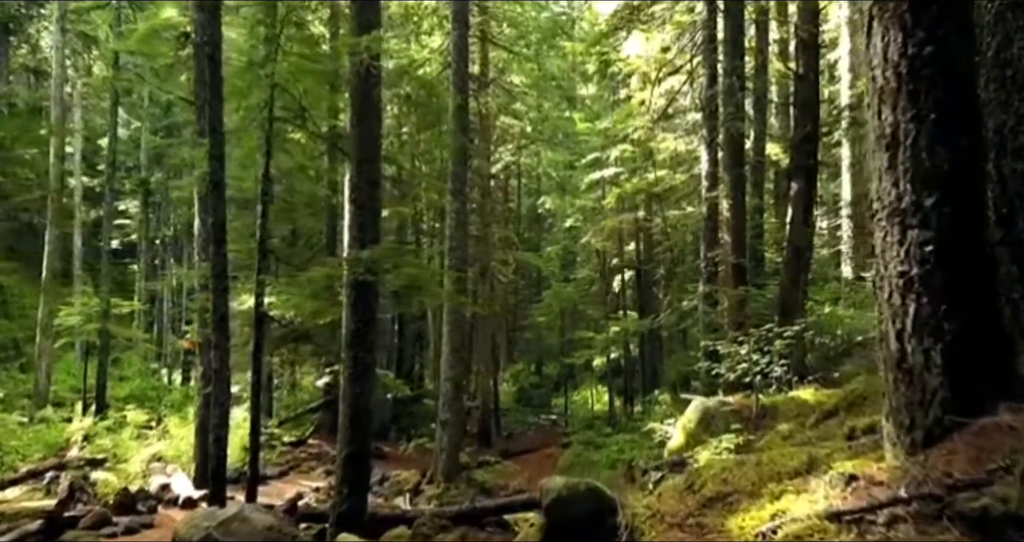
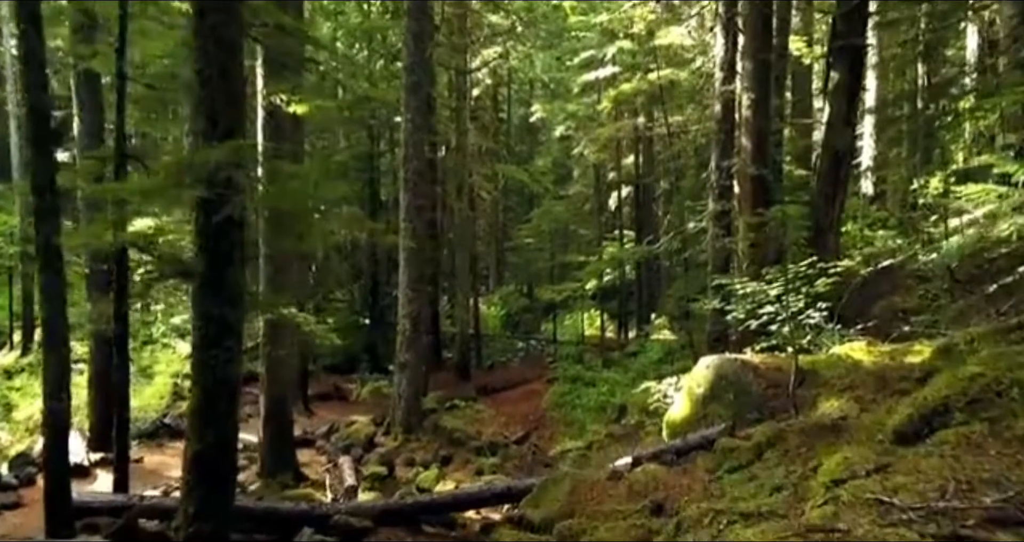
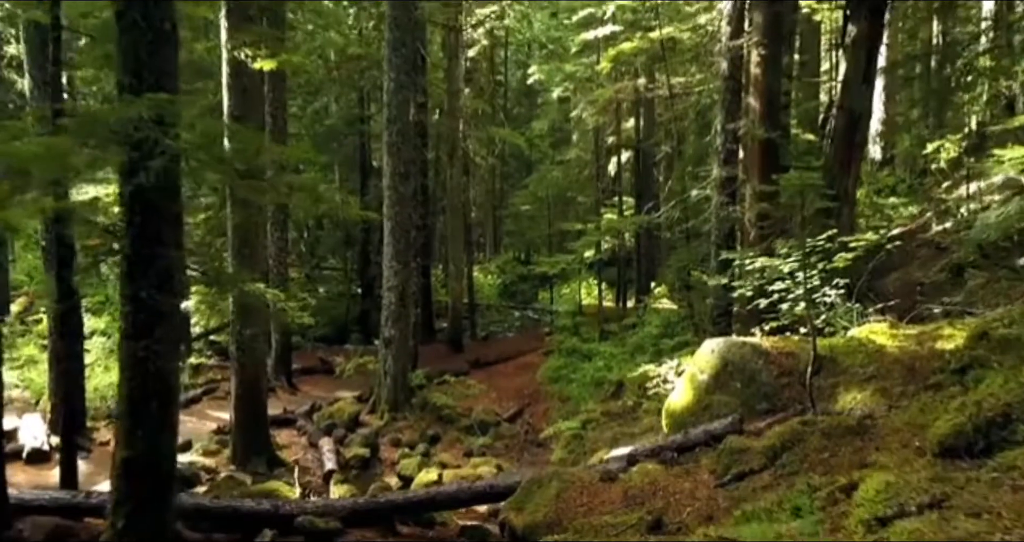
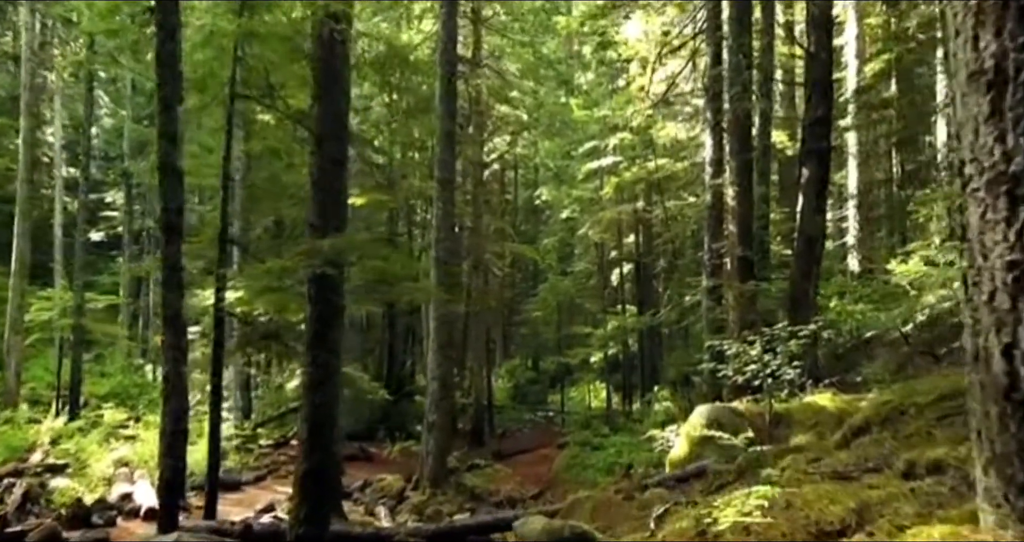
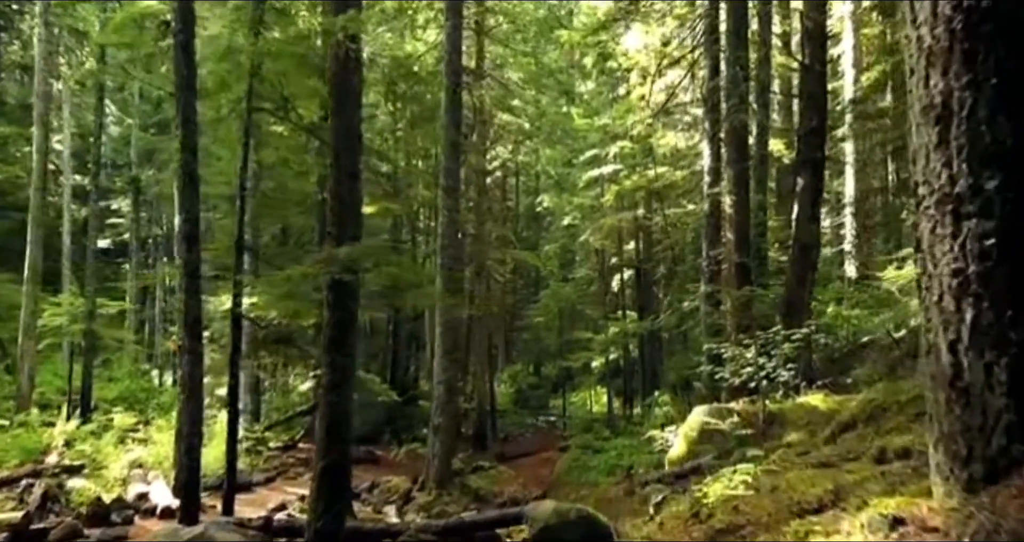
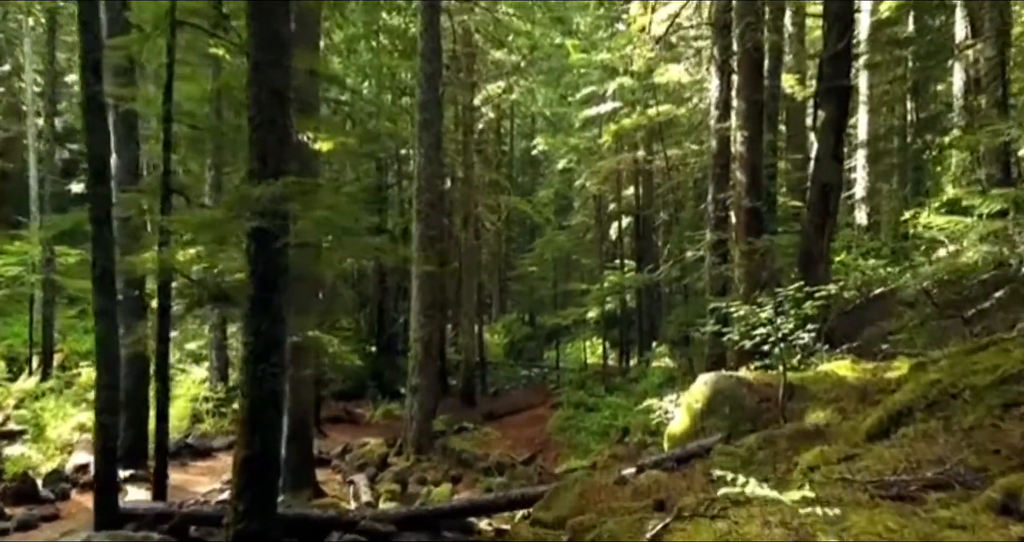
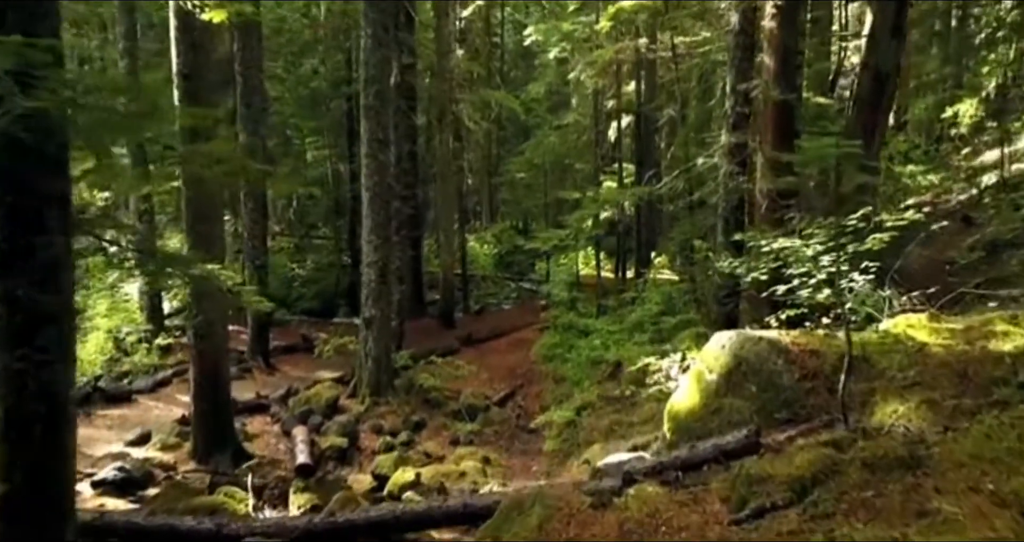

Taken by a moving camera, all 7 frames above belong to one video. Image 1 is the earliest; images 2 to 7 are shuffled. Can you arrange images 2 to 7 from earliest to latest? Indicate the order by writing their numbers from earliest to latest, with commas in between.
5, 4, 6, 2, 3, 7
